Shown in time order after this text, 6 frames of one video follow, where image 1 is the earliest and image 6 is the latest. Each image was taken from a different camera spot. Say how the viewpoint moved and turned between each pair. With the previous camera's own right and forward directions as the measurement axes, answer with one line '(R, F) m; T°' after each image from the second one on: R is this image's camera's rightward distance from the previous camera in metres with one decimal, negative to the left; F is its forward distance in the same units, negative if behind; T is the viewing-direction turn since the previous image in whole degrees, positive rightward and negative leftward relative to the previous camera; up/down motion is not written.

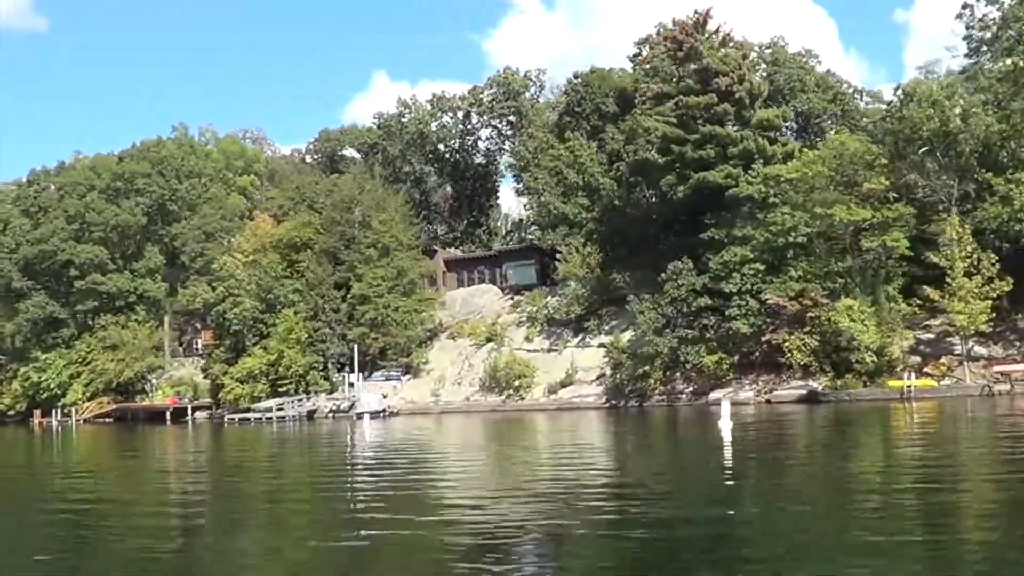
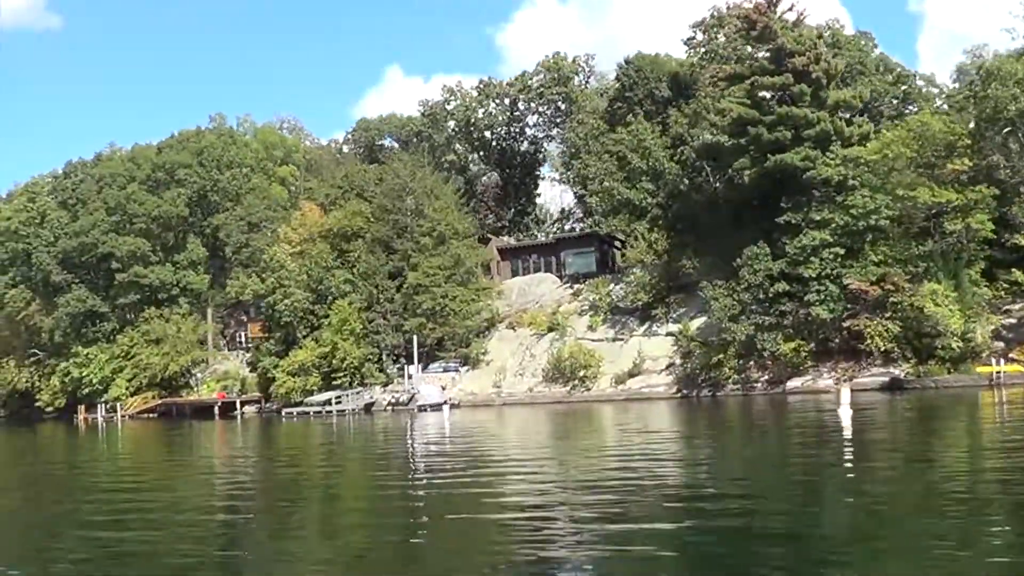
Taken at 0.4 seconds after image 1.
(-1.9, +1.1) m; 0°
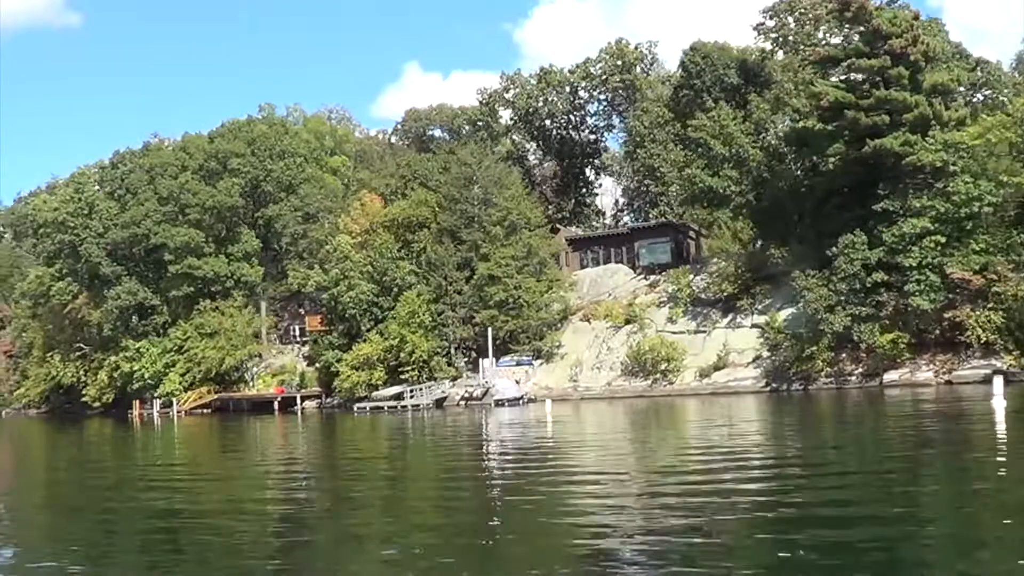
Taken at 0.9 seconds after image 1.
(-2.3, +1.3) m; 0°
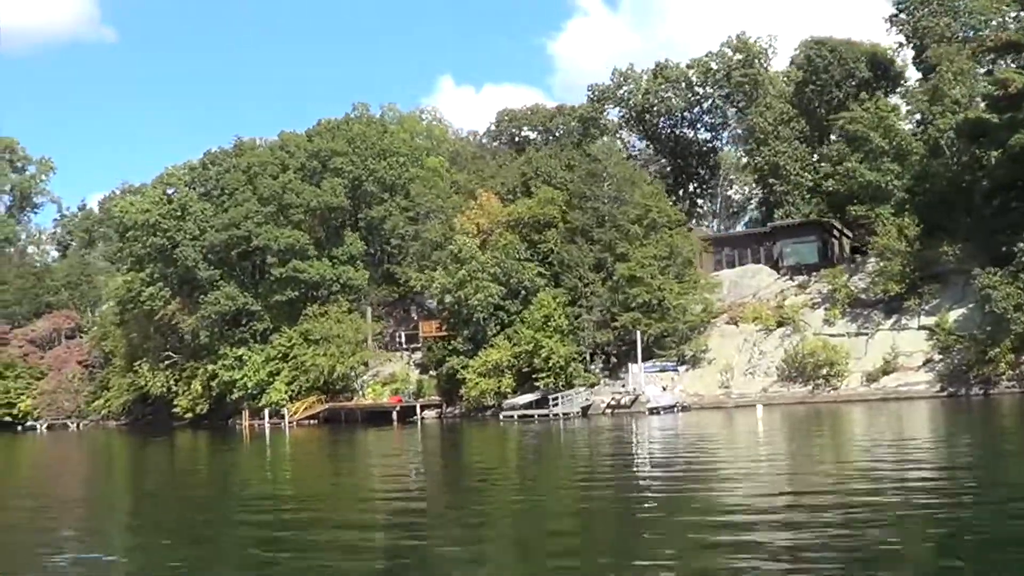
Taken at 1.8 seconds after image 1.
(-4.1, +2.3) m; 0°
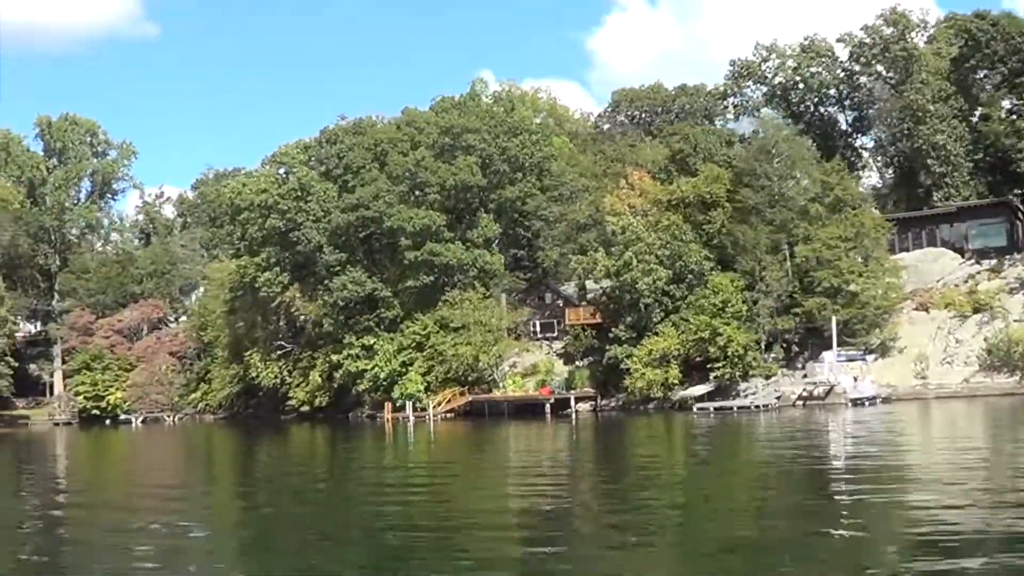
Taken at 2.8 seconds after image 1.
(-4.7, +2.6) m; +1°
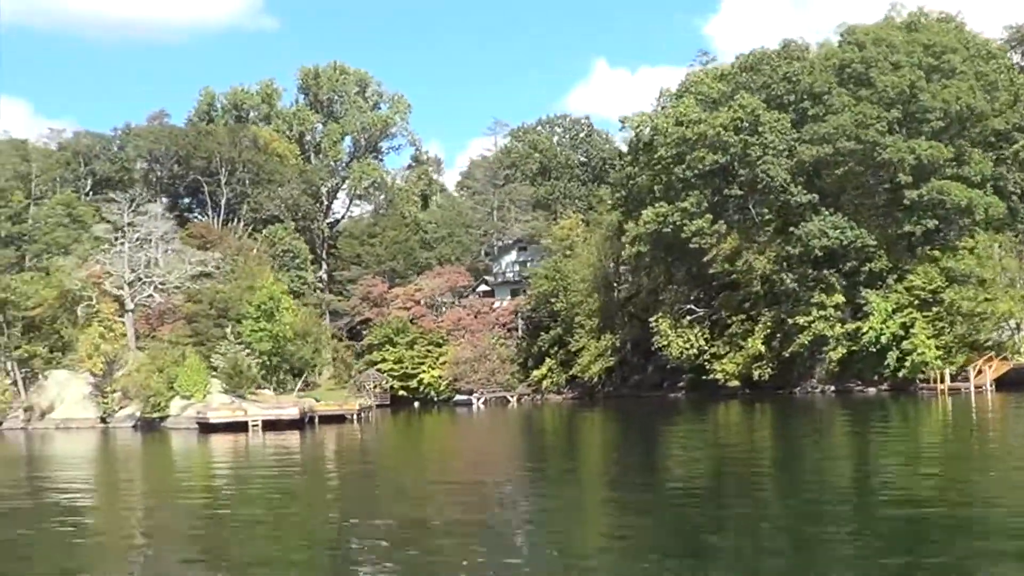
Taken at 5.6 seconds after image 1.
(-13.8, +7.7) m; +2°
